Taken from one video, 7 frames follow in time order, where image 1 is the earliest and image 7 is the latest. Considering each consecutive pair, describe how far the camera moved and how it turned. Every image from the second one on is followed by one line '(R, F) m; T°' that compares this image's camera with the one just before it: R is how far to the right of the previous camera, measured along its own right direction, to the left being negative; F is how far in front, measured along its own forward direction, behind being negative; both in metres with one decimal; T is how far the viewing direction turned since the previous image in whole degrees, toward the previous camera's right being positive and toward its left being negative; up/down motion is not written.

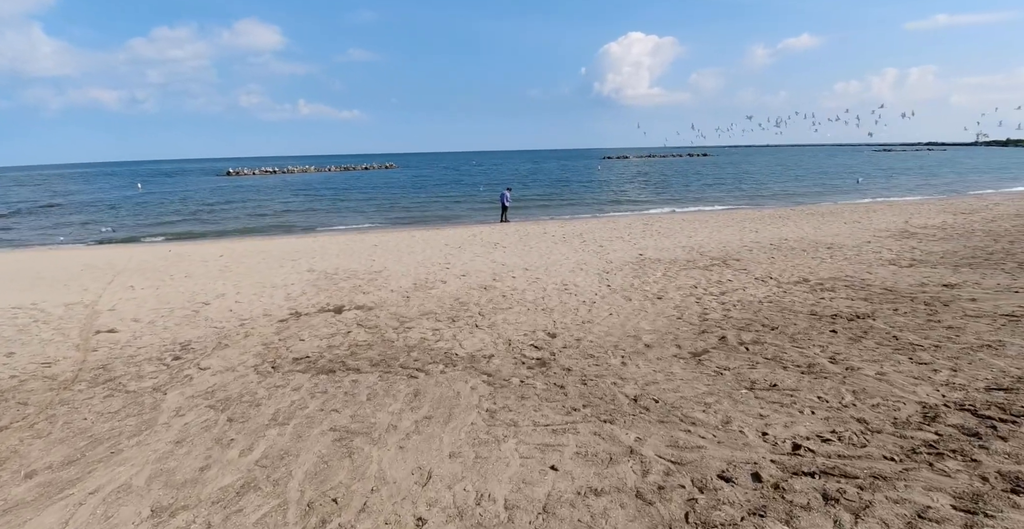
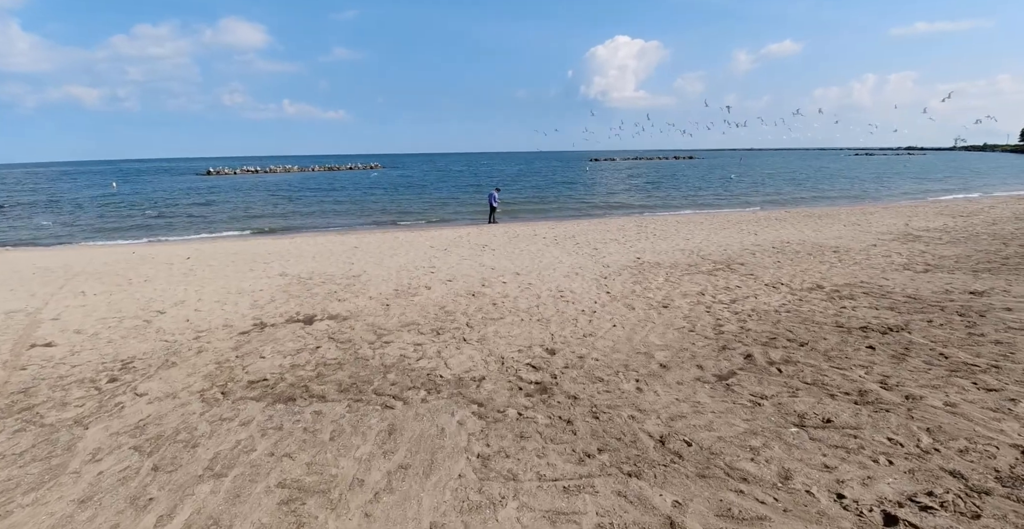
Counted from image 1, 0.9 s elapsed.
(-0.1, +0.8) m; +1°
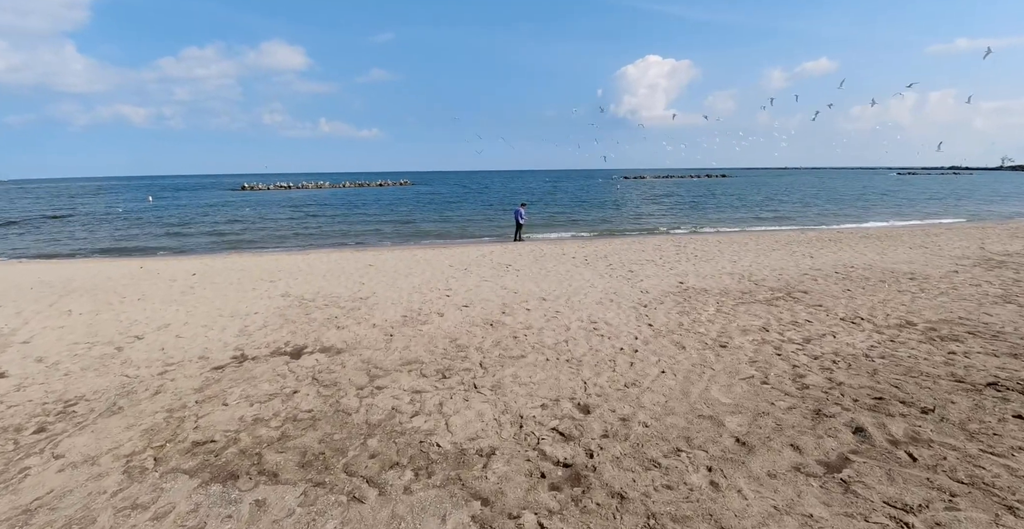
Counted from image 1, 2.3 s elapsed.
(0.0, +1.1) m; -3°
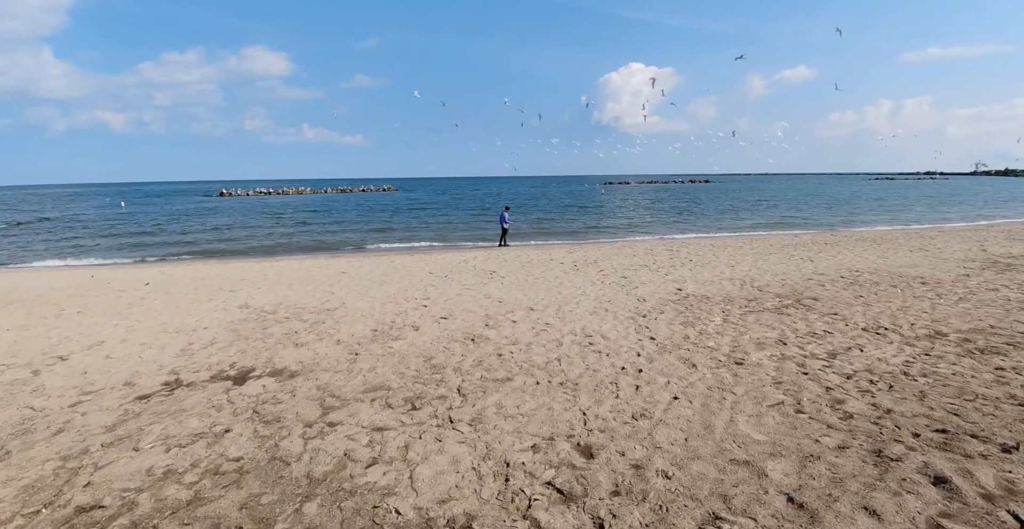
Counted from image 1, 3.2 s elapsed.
(0.0, +0.8) m; +2°
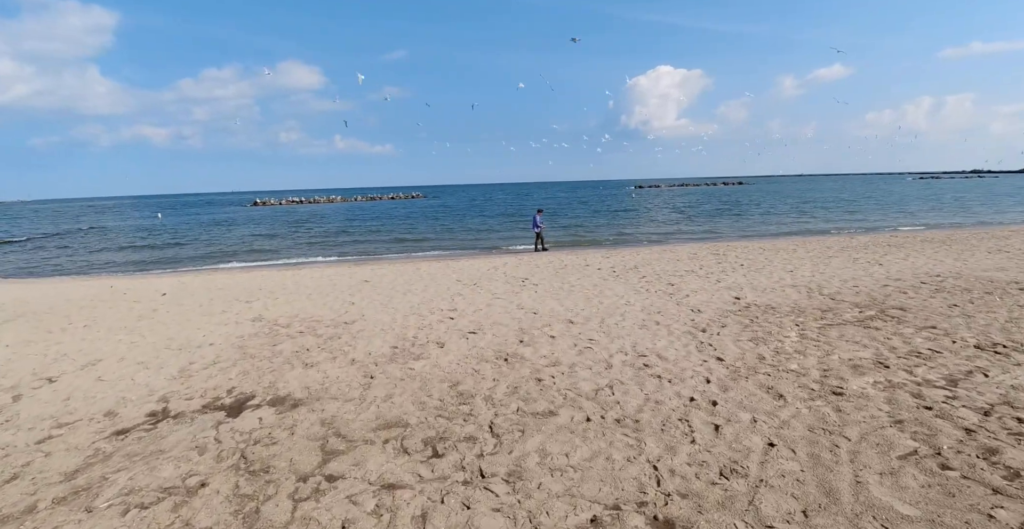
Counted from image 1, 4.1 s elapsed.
(-0.1, +0.8) m; -3°
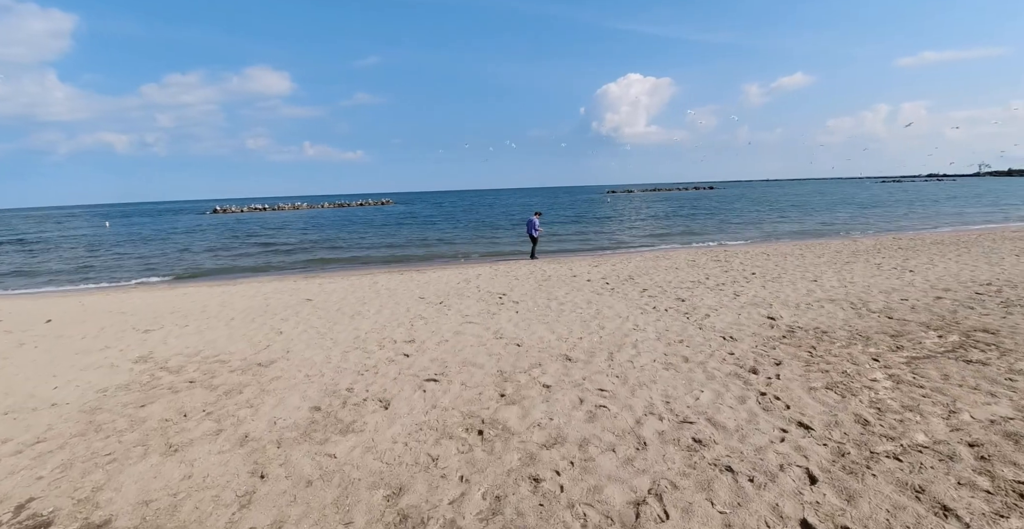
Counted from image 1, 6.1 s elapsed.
(0.0, +1.7) m; +3°
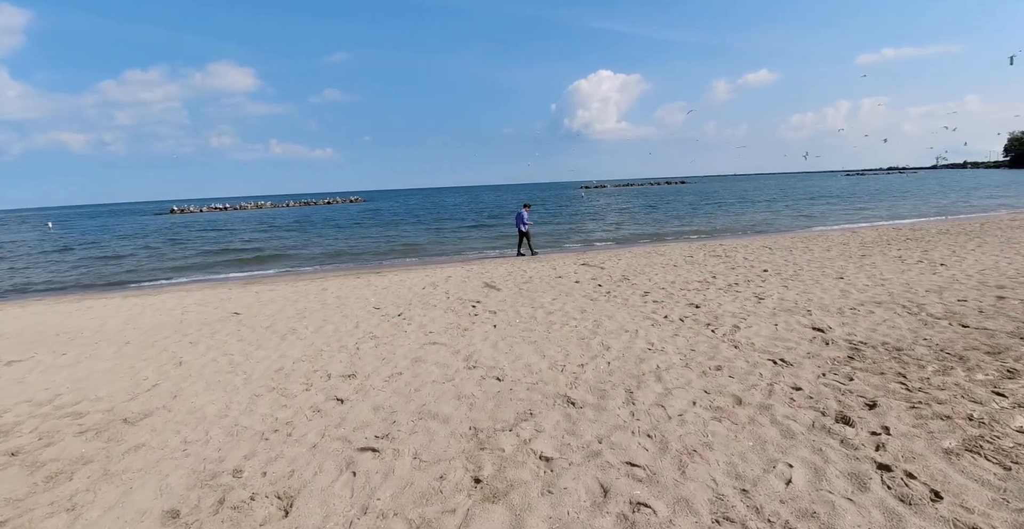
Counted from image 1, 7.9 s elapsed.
(0.0, +1.5) m; +3°
